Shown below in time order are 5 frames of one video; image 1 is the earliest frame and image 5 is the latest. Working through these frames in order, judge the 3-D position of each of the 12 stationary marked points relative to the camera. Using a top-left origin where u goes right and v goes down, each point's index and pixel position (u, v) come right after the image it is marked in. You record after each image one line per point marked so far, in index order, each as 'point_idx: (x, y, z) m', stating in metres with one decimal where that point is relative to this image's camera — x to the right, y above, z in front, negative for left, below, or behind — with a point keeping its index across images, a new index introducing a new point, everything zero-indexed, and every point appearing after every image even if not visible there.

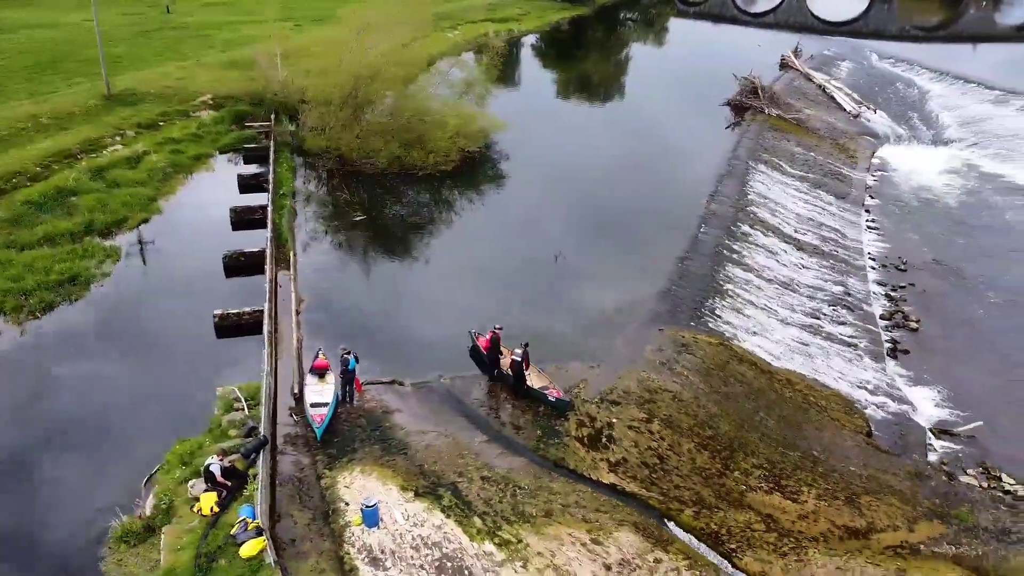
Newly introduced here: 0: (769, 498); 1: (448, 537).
0: (+4.8, -3.9, +15.0) m
1: (-0.9, -3.9, +12.8) m
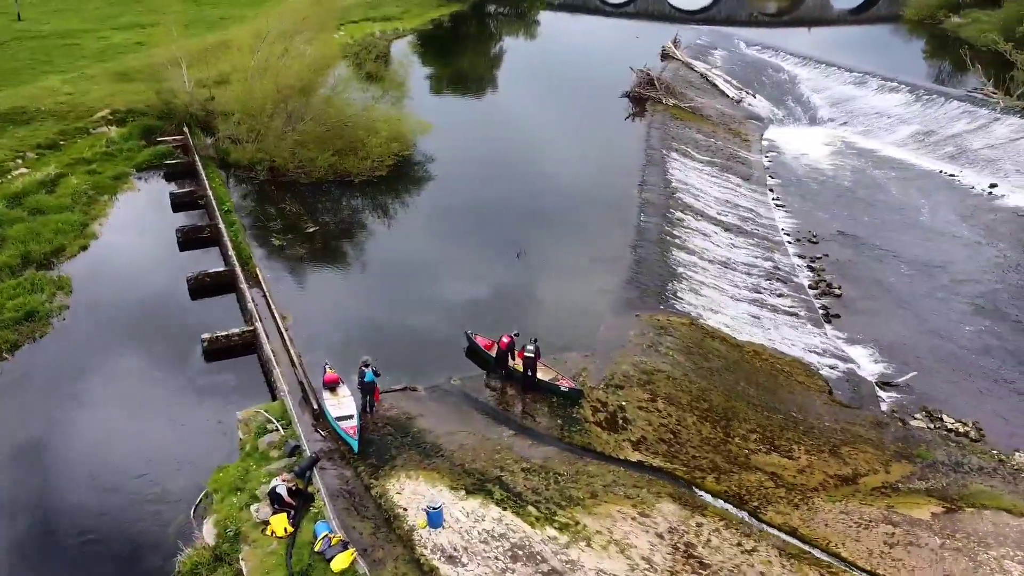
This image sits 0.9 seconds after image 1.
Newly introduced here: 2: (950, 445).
0: (+5.3, -3.5, +16.7) m
1: (0.0, -4.0, +13.6) m
2: (+10.0, -3.6, +18.5) m
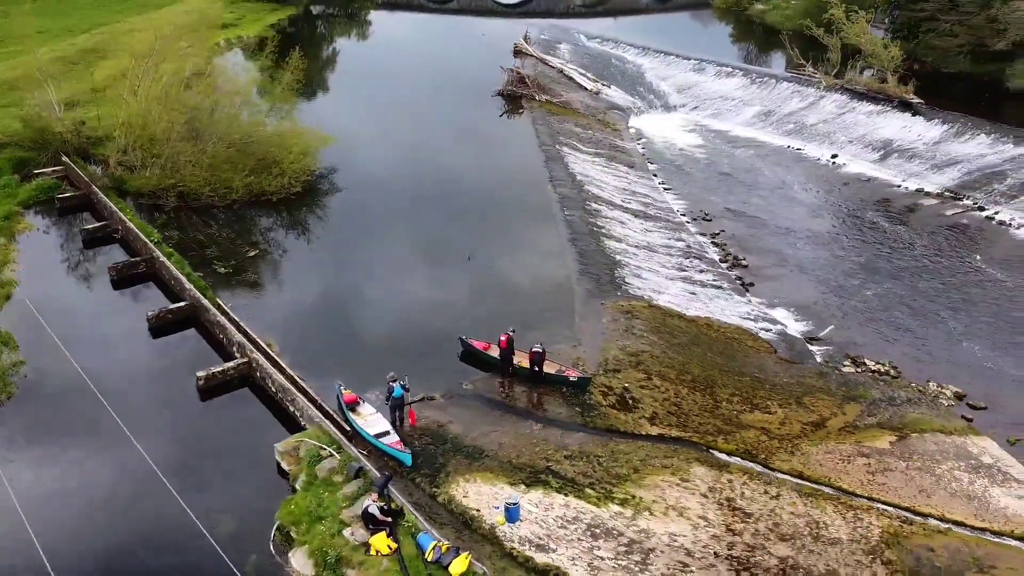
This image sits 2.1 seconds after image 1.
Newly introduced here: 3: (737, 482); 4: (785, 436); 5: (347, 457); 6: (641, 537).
0: (+5.7, -2.9, +19.0) m
1: (+1.3, -4.0, +14.8) m
2: (+9.9, -2.5, +21.7) m
3: (+4.5, -3.8, +16.1) m
4: (+6.2, -3.3, +18.4) m
5: (-3.1, -3.1, +15.1) m
6: (+2.3, -4.4, +14.2) m
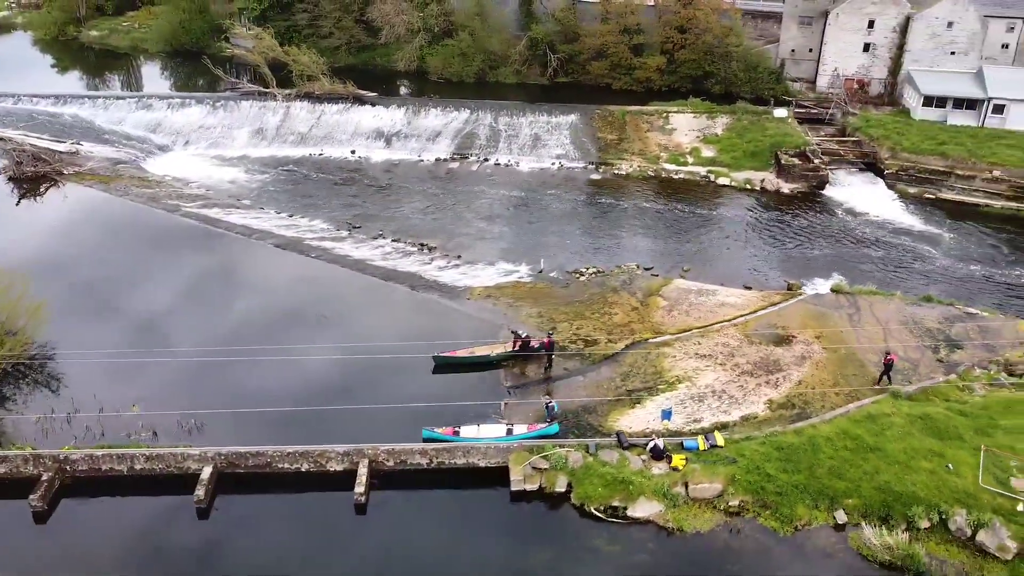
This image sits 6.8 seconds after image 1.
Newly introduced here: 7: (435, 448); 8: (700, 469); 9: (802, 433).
0: (+3.6, -1.0, +28.1) m
1: (+4.5, -2.9, +22.3) m
2: (+3.9, +0.5, +32.9) m
3: (+5.3, -1.8, +25.4) m
4: (+4.4, -1.1, +28.1) m
5: (+1.4, -3.8, +19.2) m
6: (+5.6, -2.8, +22.7) m
7: (-1.8, -3.8, +19.0) m
8: (+4.3, -4.1, +18.6) m
9: (+7.1, -3.6, +20.0) m
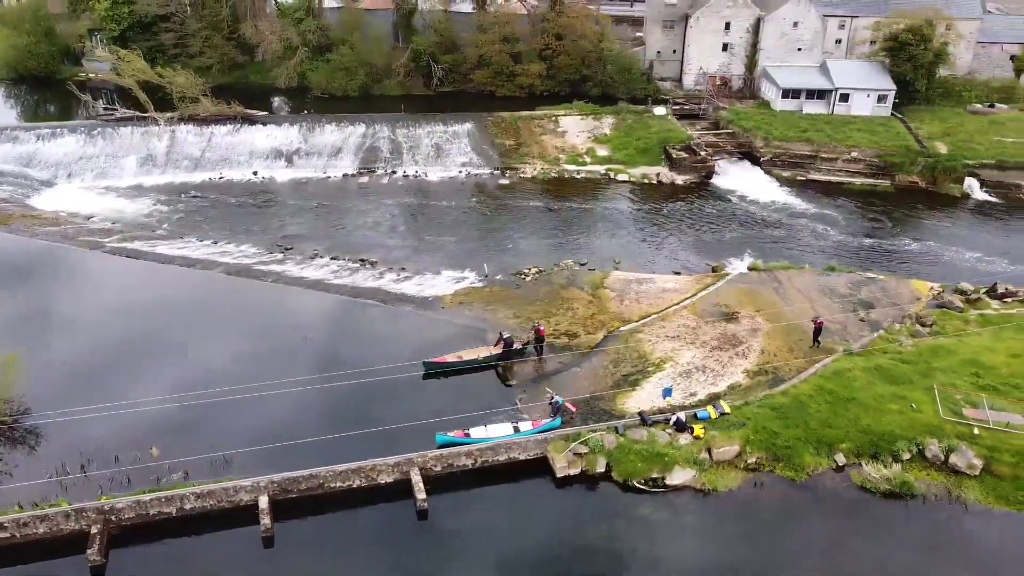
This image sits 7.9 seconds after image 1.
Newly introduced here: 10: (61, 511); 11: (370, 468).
0: (+2.5, -0.8, +30.1) m
1: (+4.7, -2.6, +24.5) m
2: (+1.7, +0.6, +34.8) m
3: (+4.8, -1.4, +27.8) m
4: (+3.3, -0.9, +30.3) m
5: (+2.3, -3.7, +20.9) m
6: (+5.6, -2.4, +25.2) m
7: (-0.8, -4.0, +20.2) m
8: (+5.3, -3.8, +20.9) m
9: (+7.7, -3.0, +22.8) m
10: (-10.0, -4.9, +17.9) m
11: (-3.5, -4.4, +19.6) m
